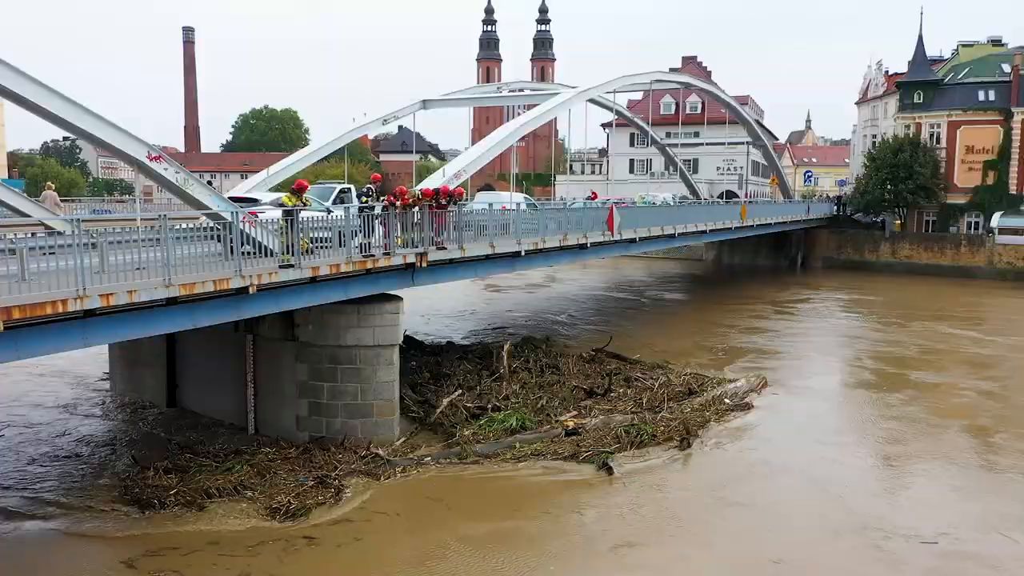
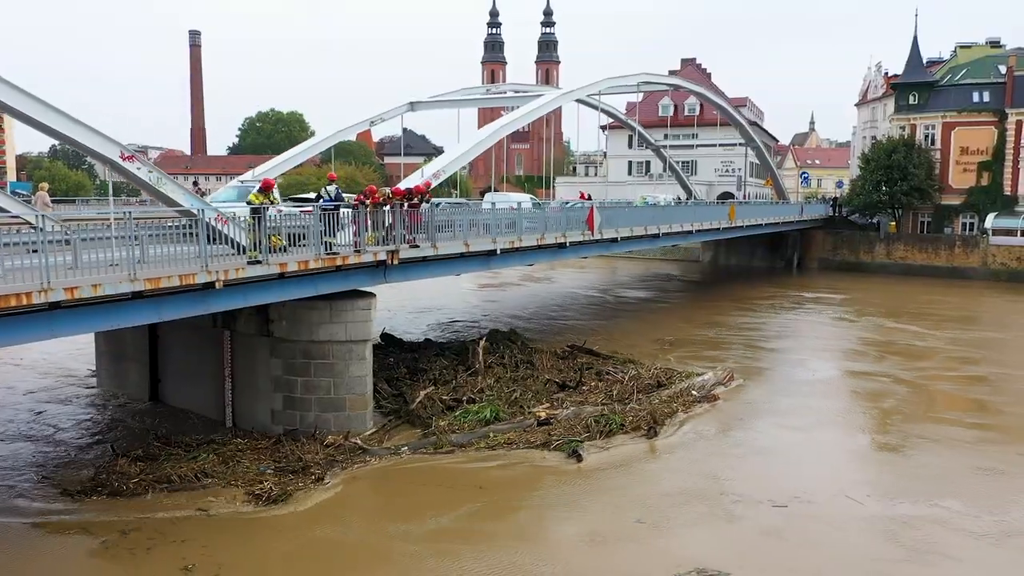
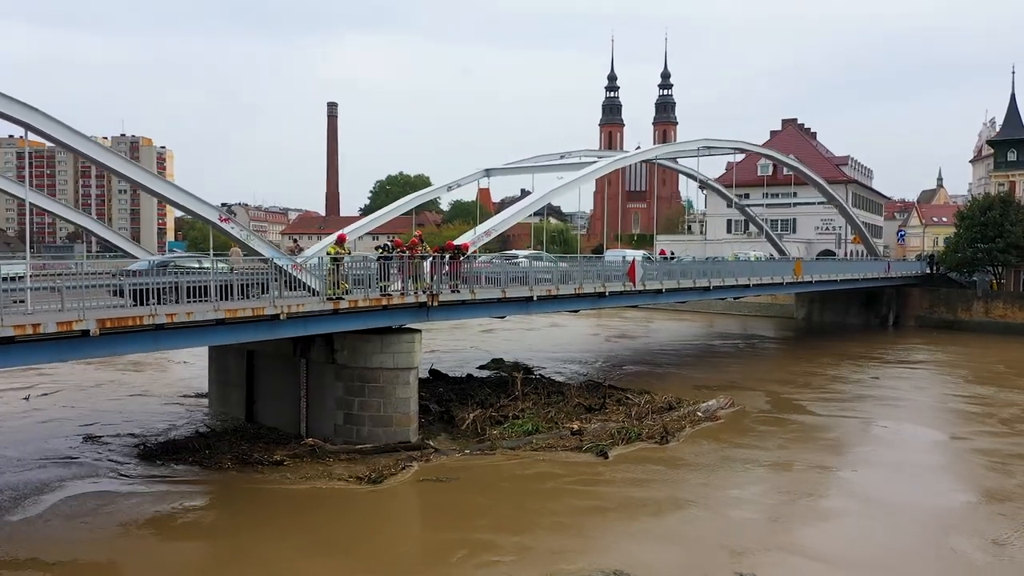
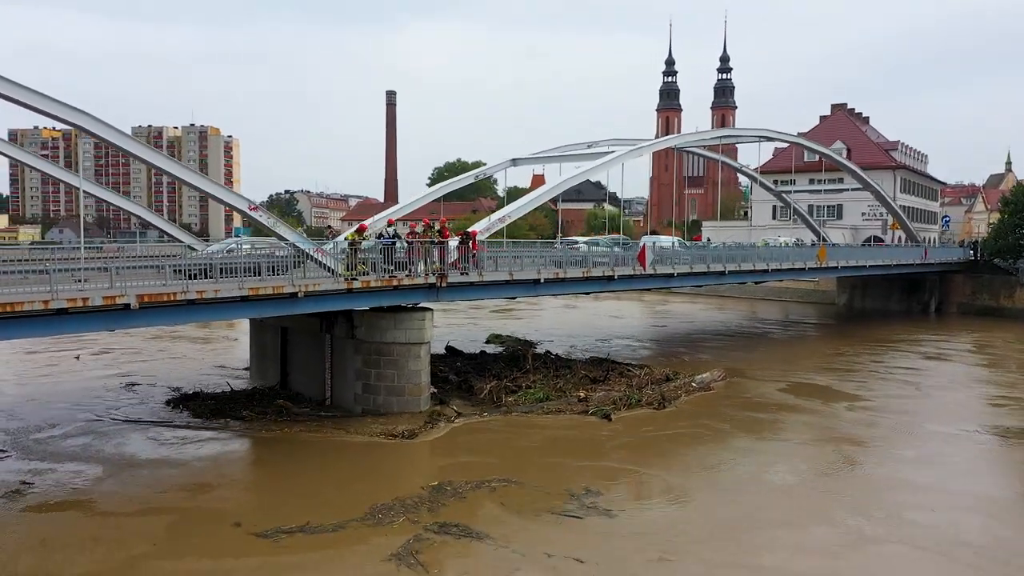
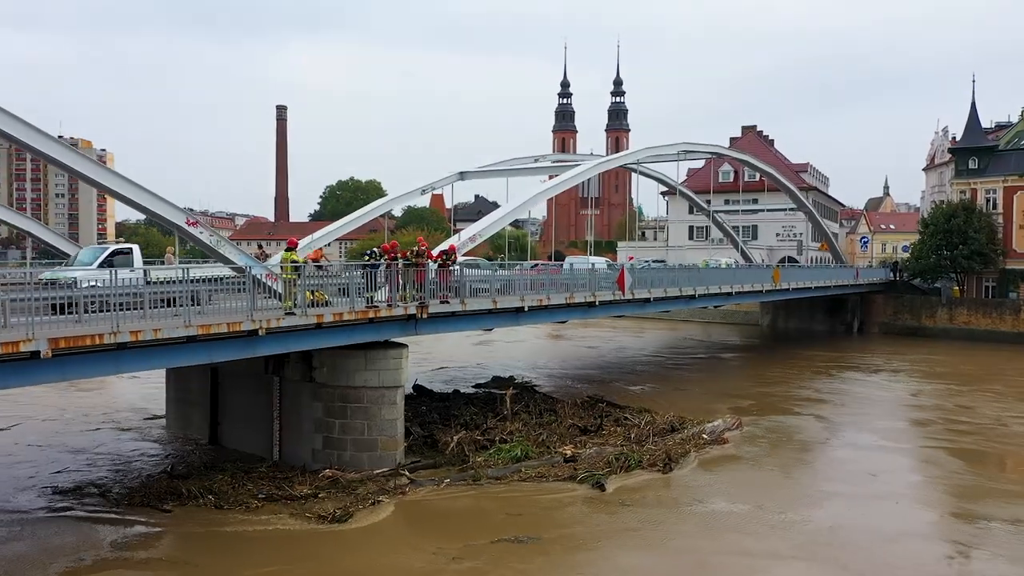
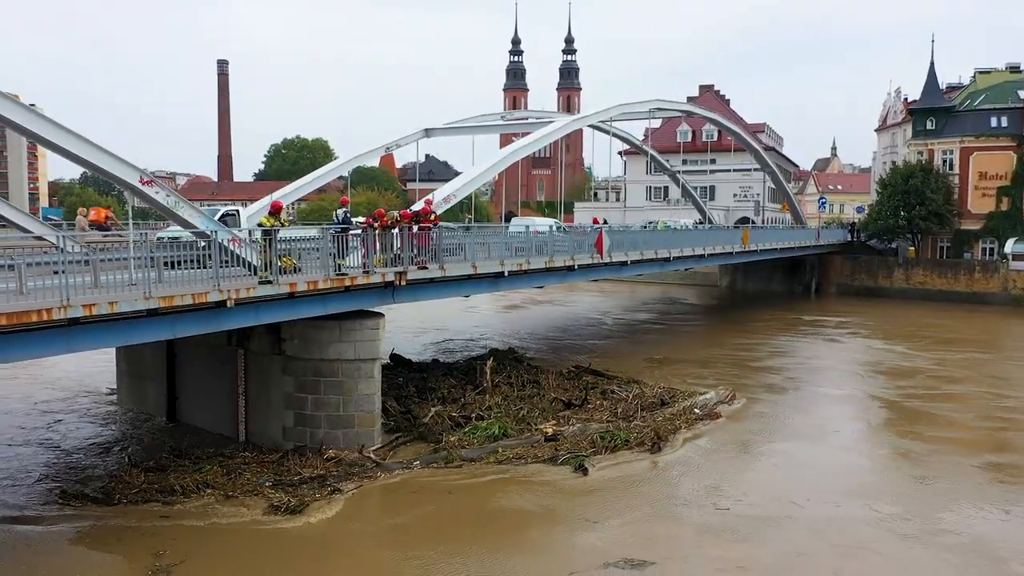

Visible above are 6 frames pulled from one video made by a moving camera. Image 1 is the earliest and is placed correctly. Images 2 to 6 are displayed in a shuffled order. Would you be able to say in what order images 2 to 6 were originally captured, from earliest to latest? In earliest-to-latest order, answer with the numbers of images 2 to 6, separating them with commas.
2, 6, 5, 3, 4
